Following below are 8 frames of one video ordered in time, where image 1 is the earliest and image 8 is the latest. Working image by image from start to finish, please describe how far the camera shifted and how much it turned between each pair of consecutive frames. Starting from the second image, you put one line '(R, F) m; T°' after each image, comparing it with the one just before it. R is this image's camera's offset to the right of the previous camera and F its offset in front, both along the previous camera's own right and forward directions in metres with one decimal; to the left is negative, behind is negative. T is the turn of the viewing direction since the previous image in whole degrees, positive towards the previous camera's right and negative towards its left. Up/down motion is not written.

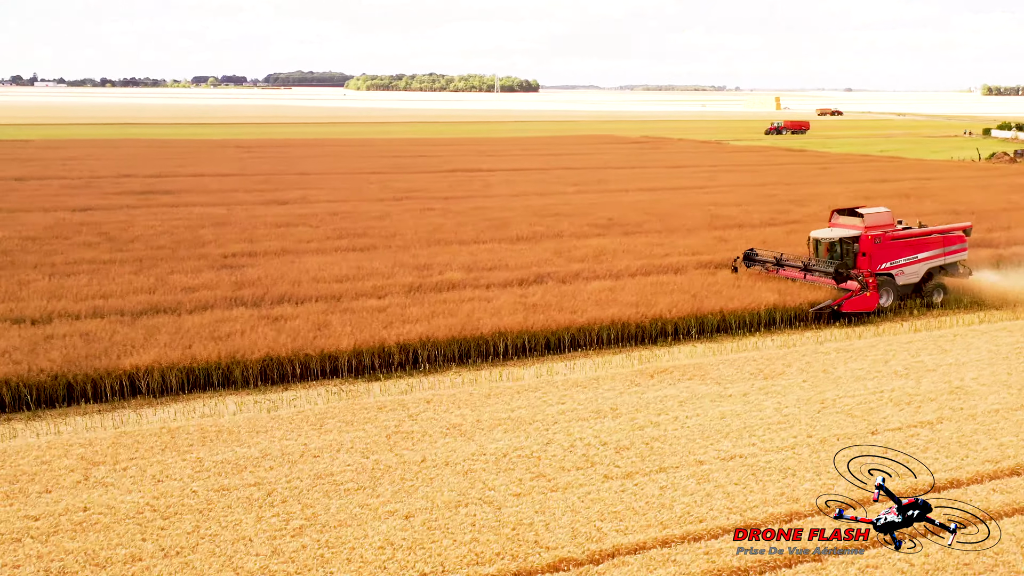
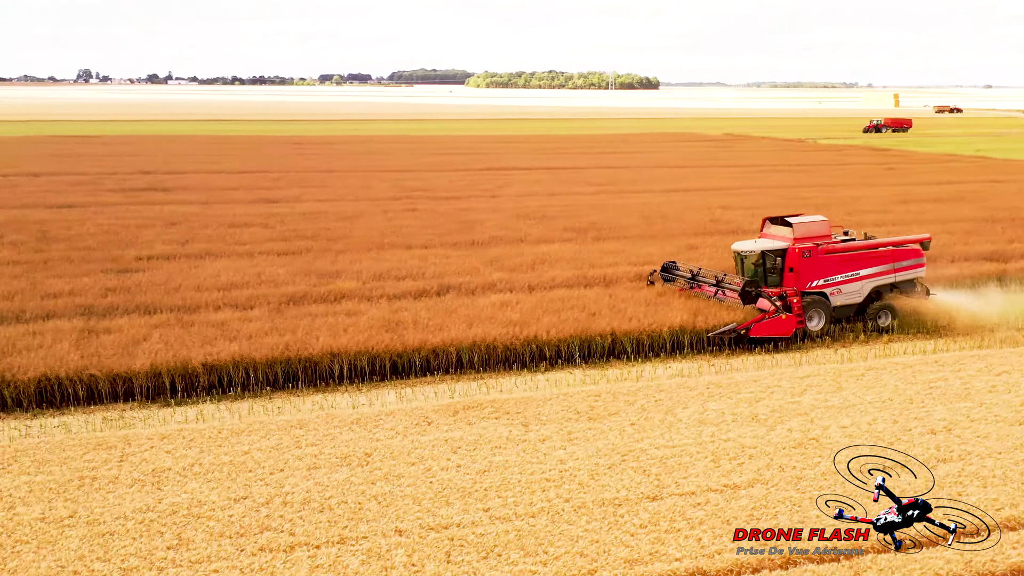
(+2.6, +1.6) m; -6°
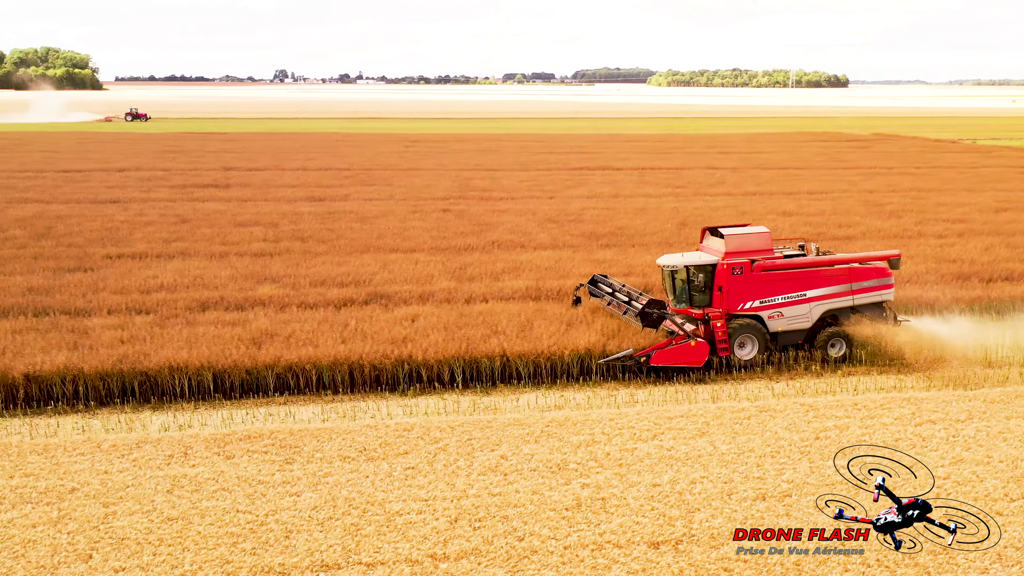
(+2.7, +1.4) m; -9°
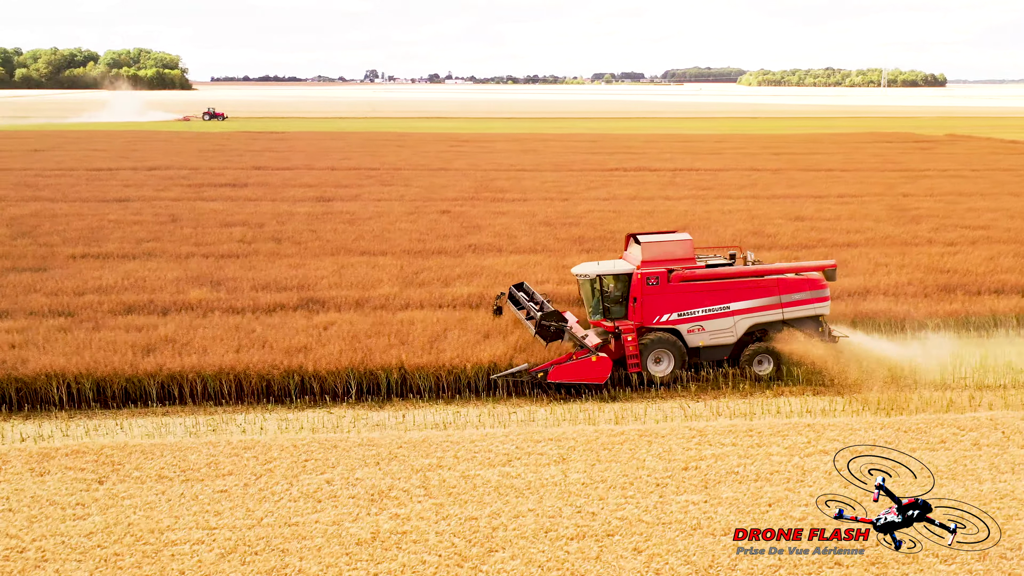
(+1.6, +0.7) m; -5°
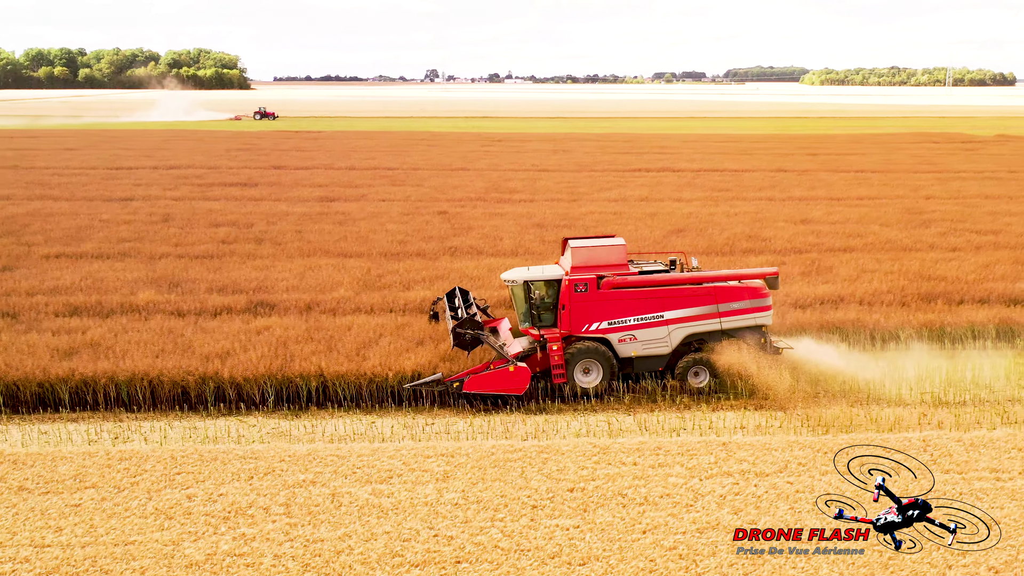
(+1.1, +0.4) m; -3°
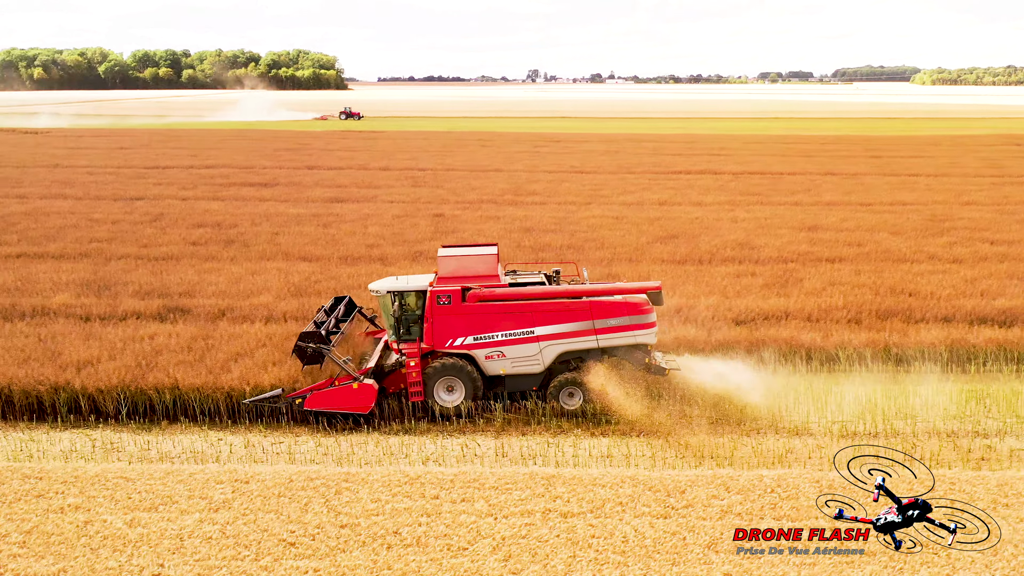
(+1.8, +0.7) m; -5°
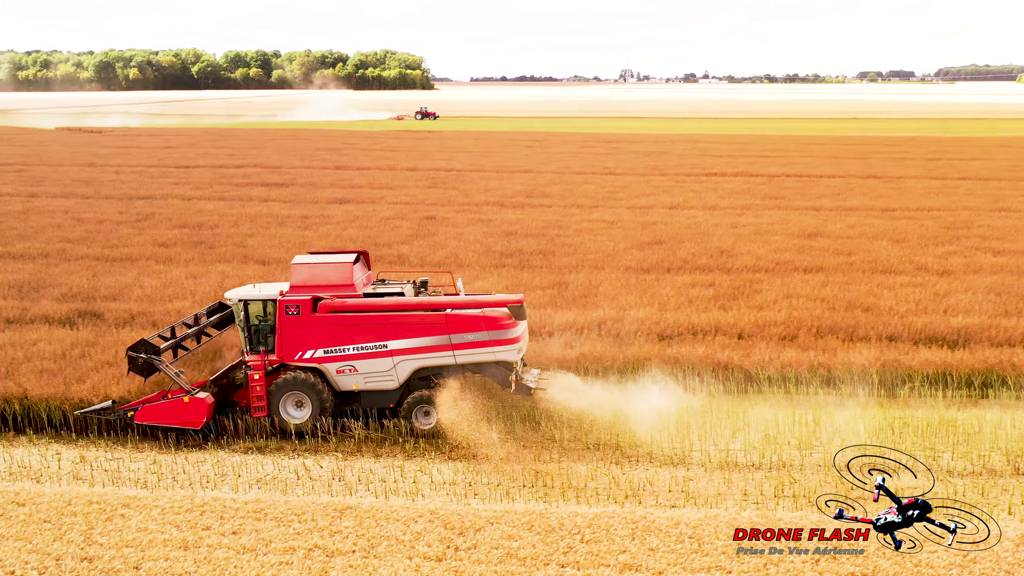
(+1.7, +0.7) m; -5°
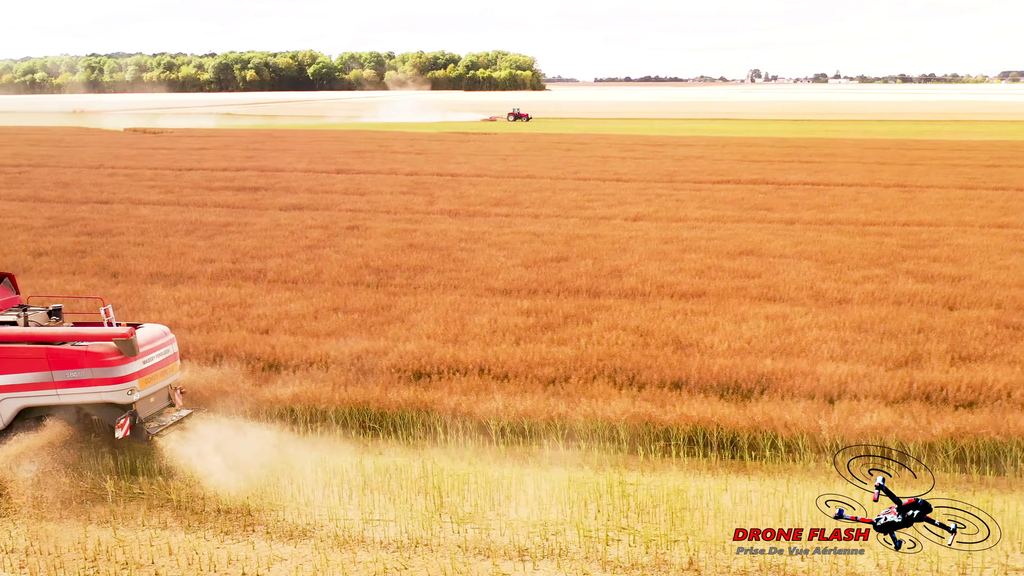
(+3.2, +1.4) m; -7°
